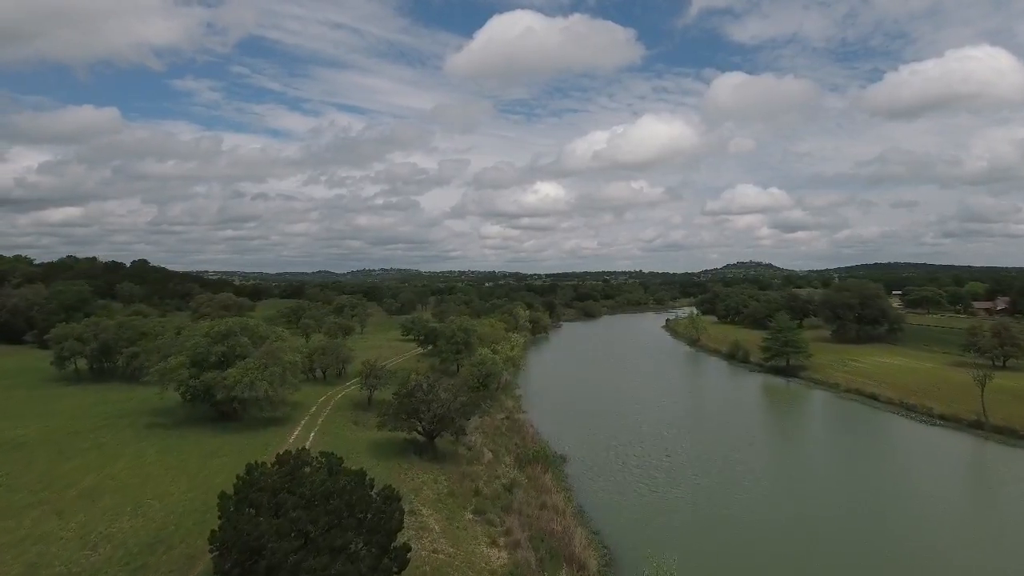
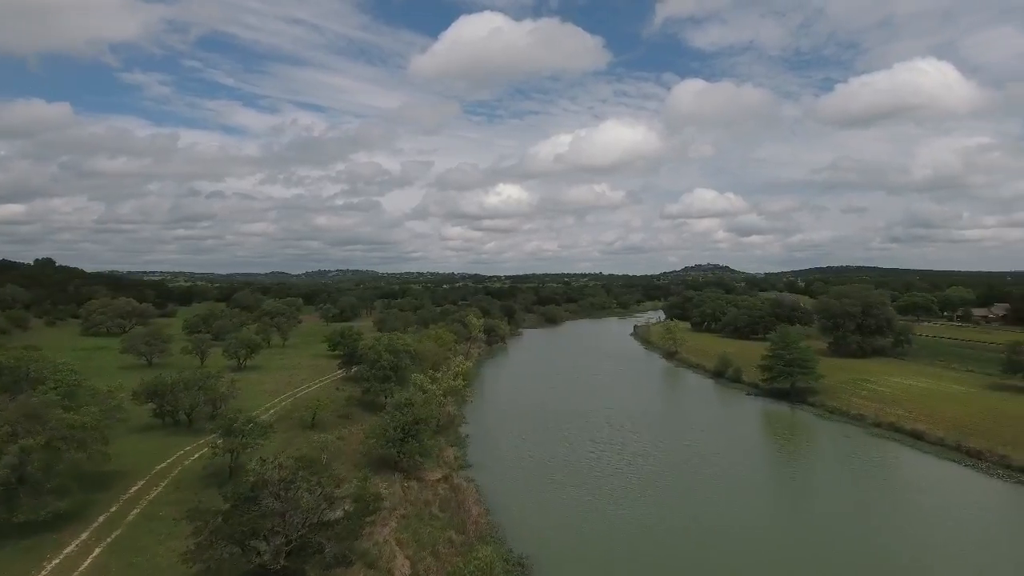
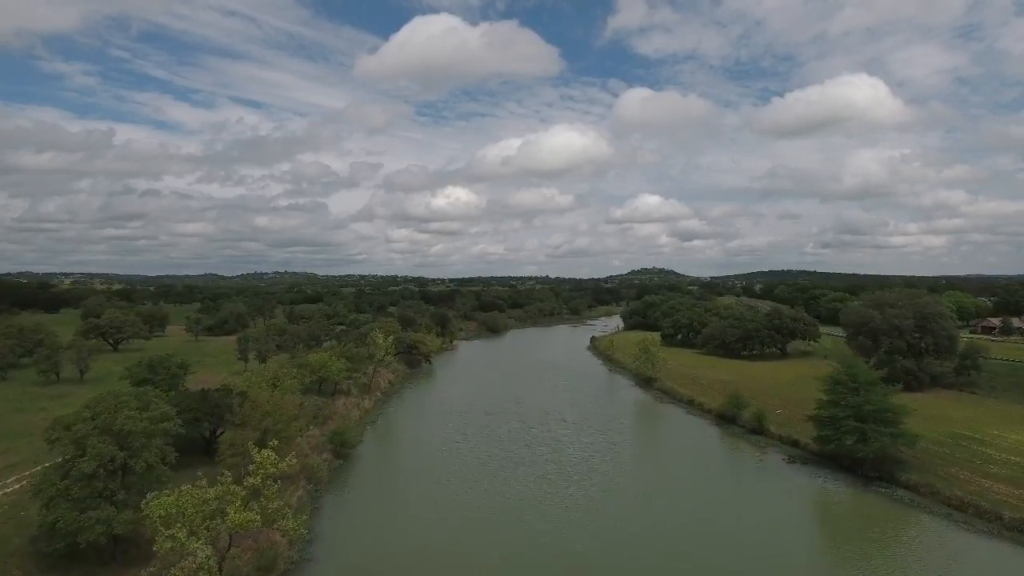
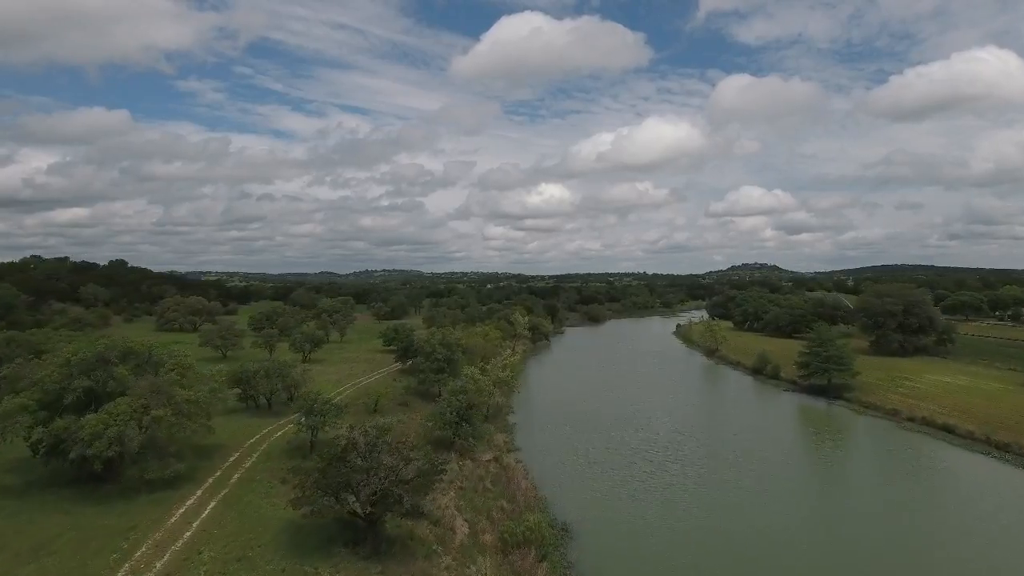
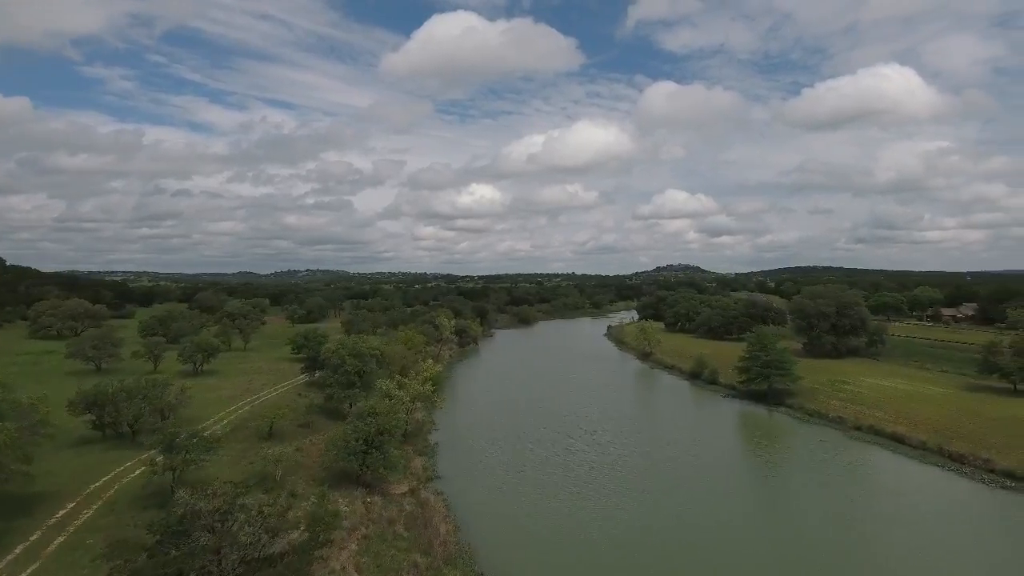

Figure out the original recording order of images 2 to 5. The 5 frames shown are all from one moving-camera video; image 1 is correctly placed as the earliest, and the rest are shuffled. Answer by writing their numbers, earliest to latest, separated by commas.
4, 2, 5, 3
